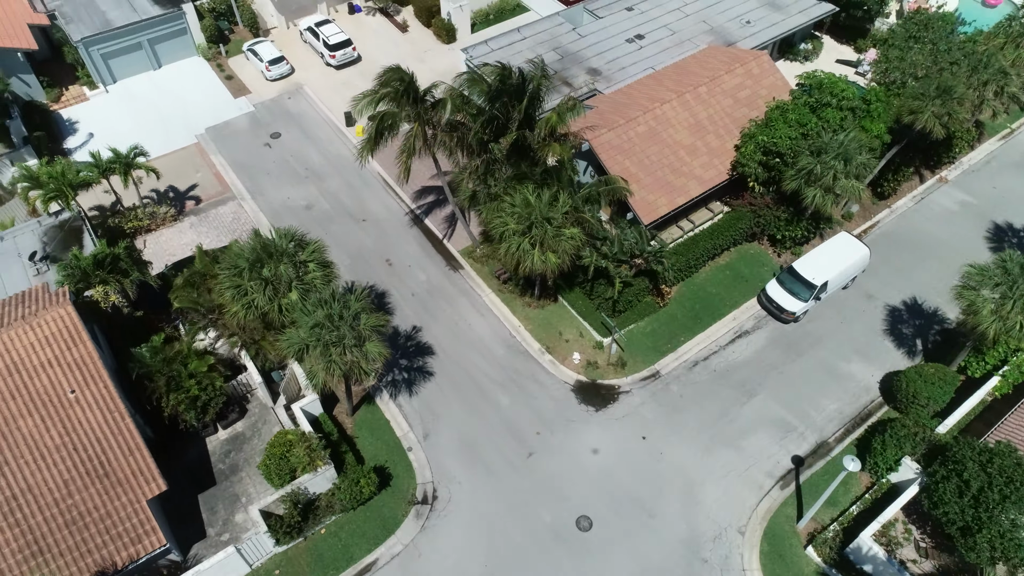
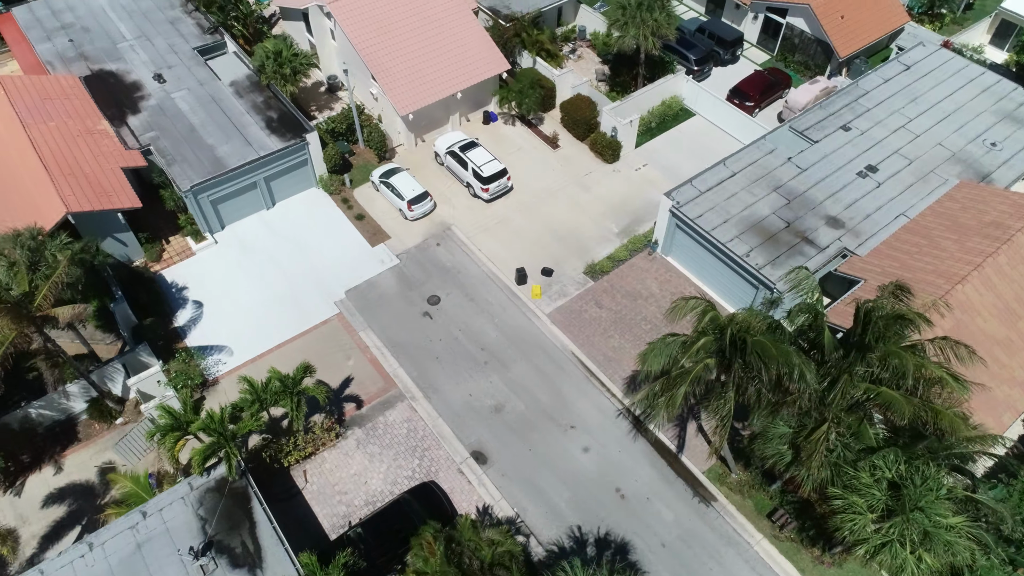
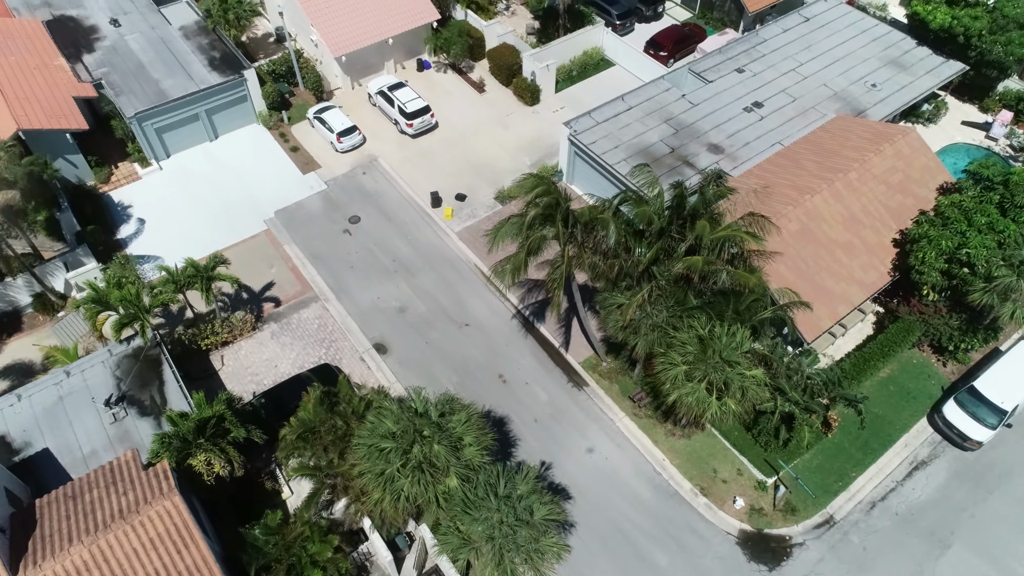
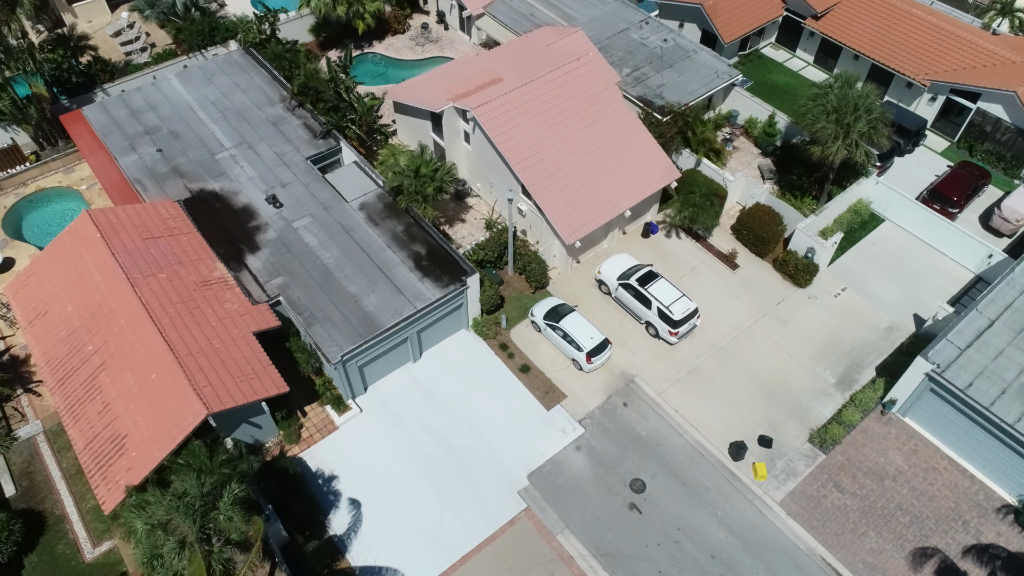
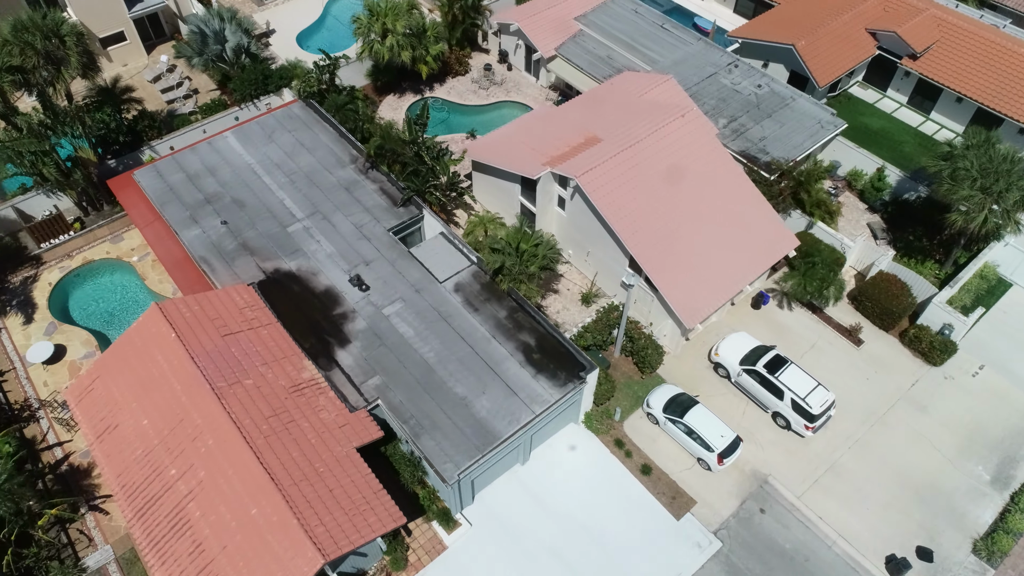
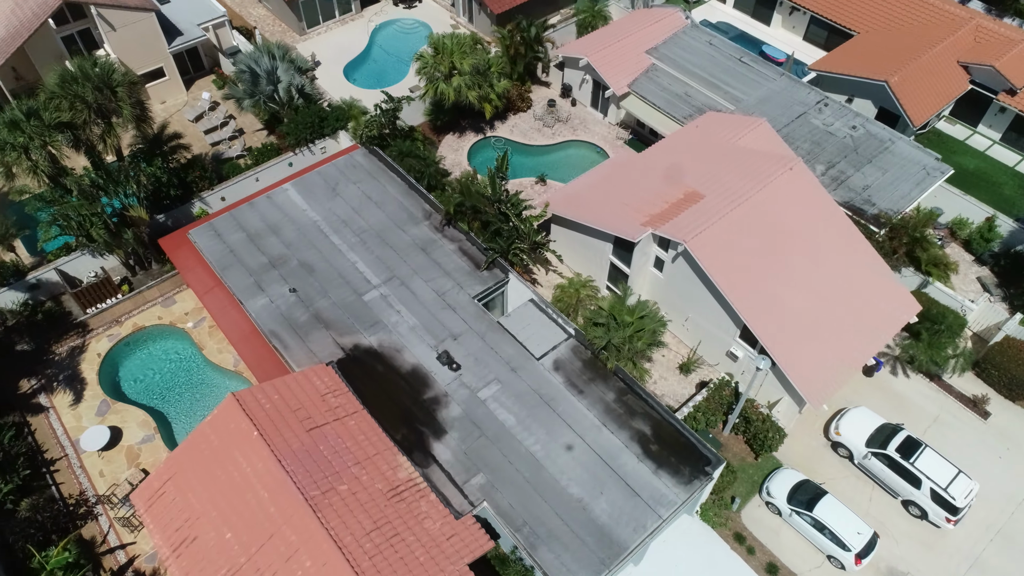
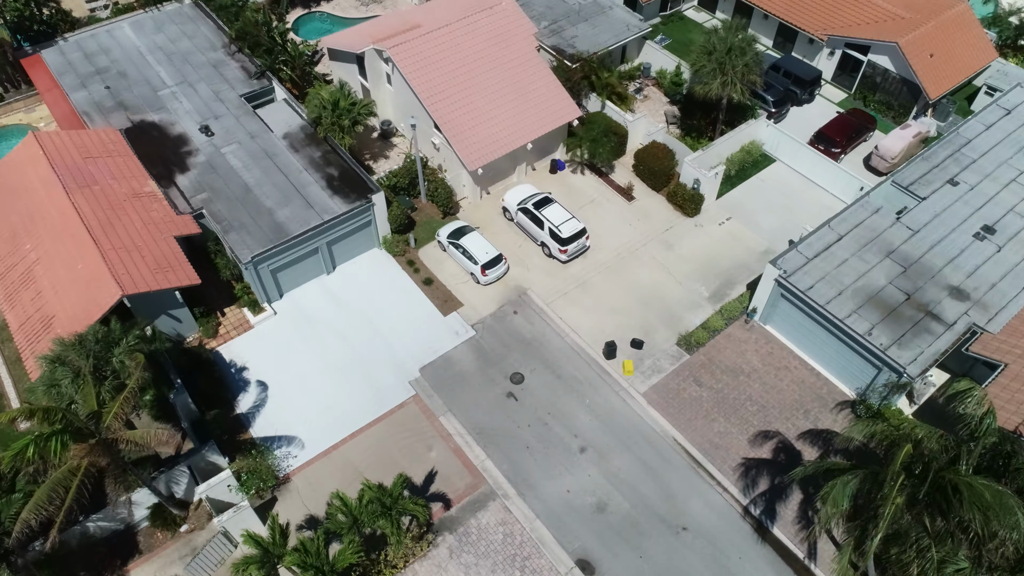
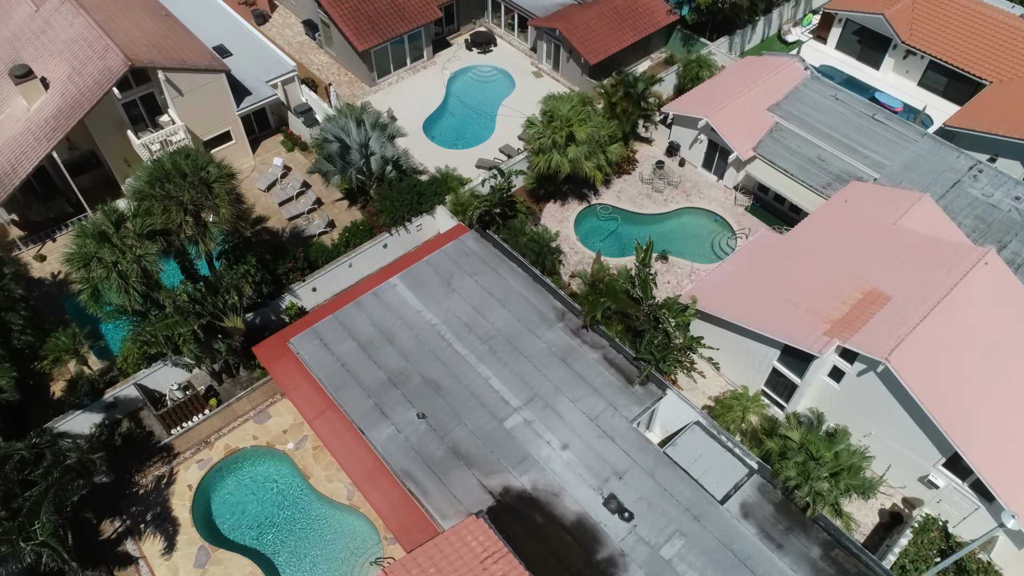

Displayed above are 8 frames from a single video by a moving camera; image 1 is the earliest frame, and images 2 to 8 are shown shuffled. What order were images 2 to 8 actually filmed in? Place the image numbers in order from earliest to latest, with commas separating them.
3, 2, 7, 4, 5, 6, 8
